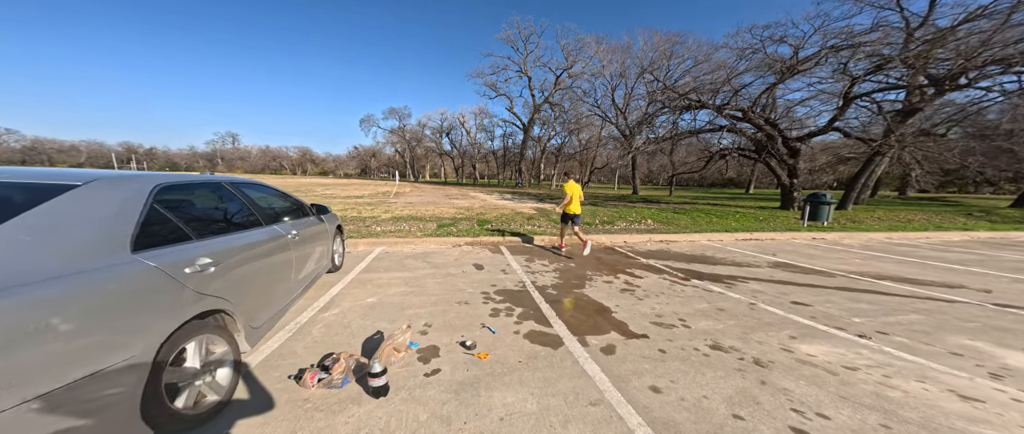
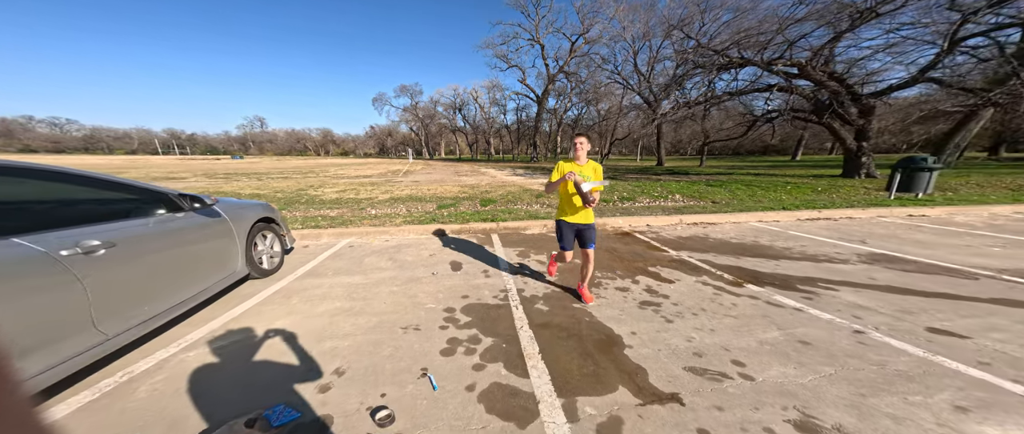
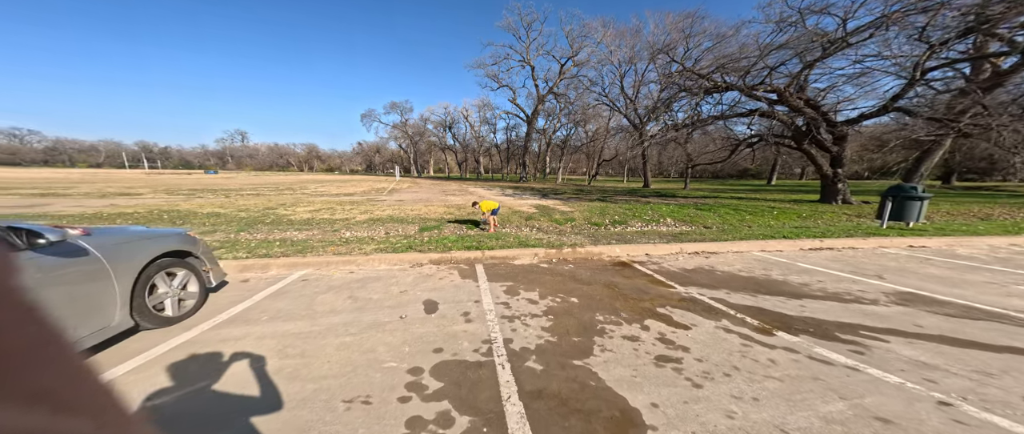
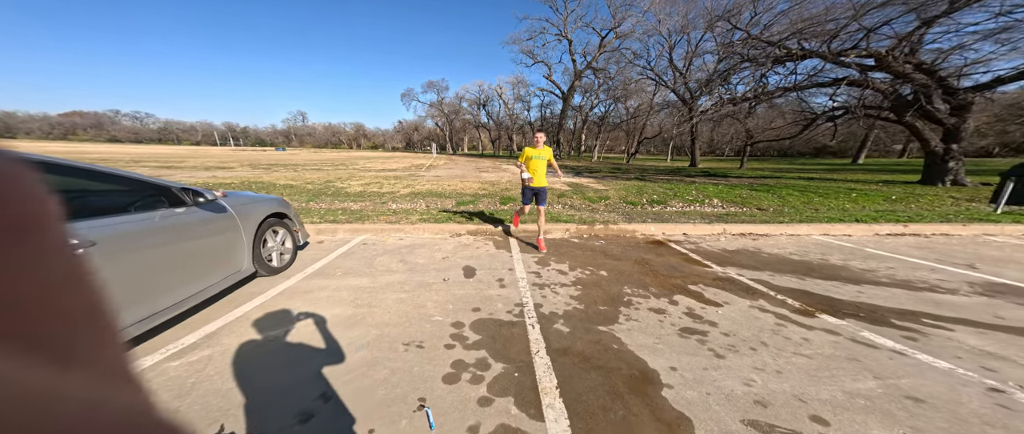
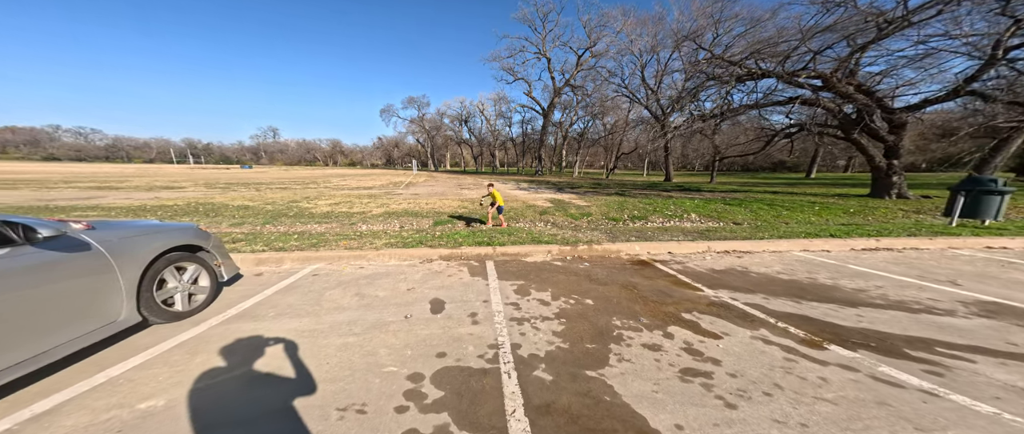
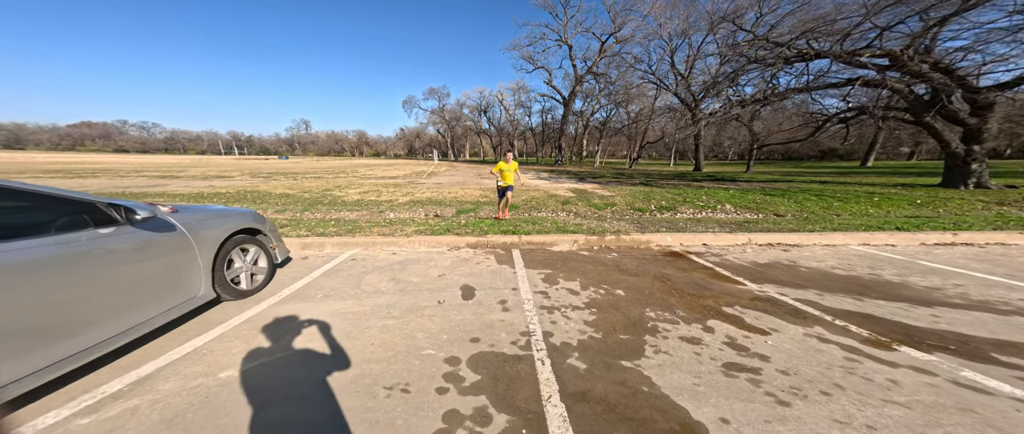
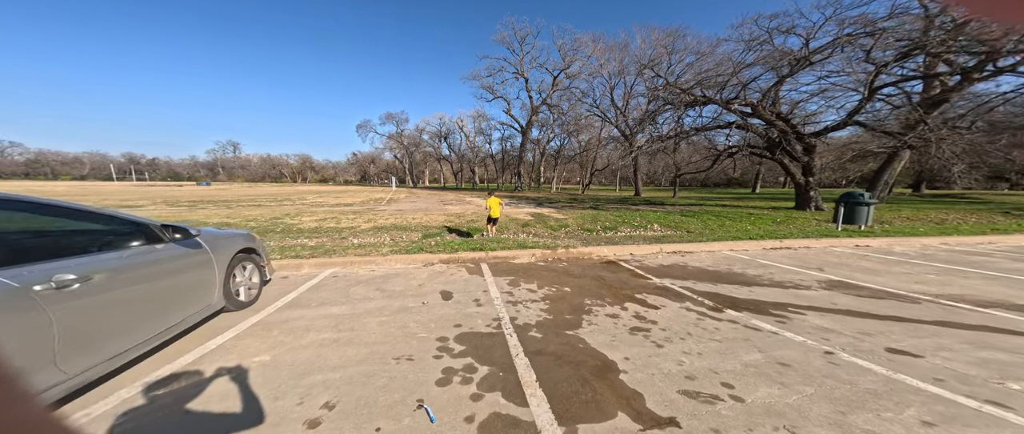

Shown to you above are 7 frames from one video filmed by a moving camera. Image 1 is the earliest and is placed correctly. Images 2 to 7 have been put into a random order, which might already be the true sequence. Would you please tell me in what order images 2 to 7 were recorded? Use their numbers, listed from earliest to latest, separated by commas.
7, 3, 5, 6, 4, 2
